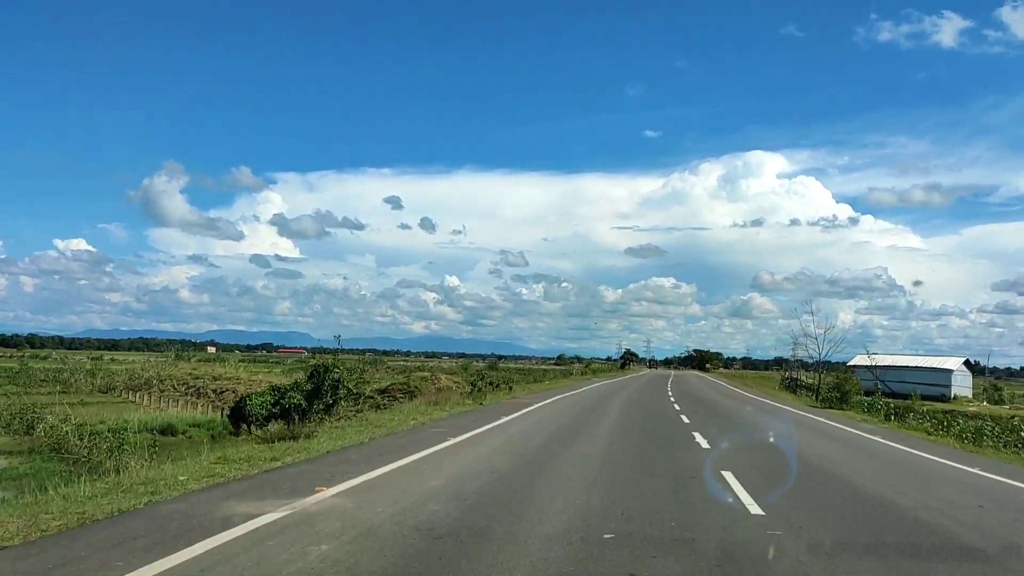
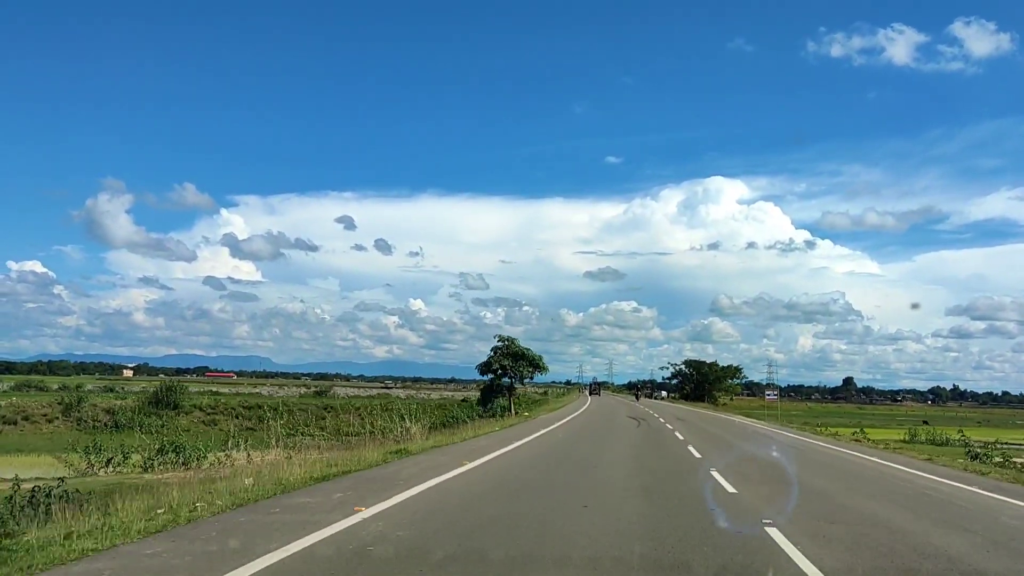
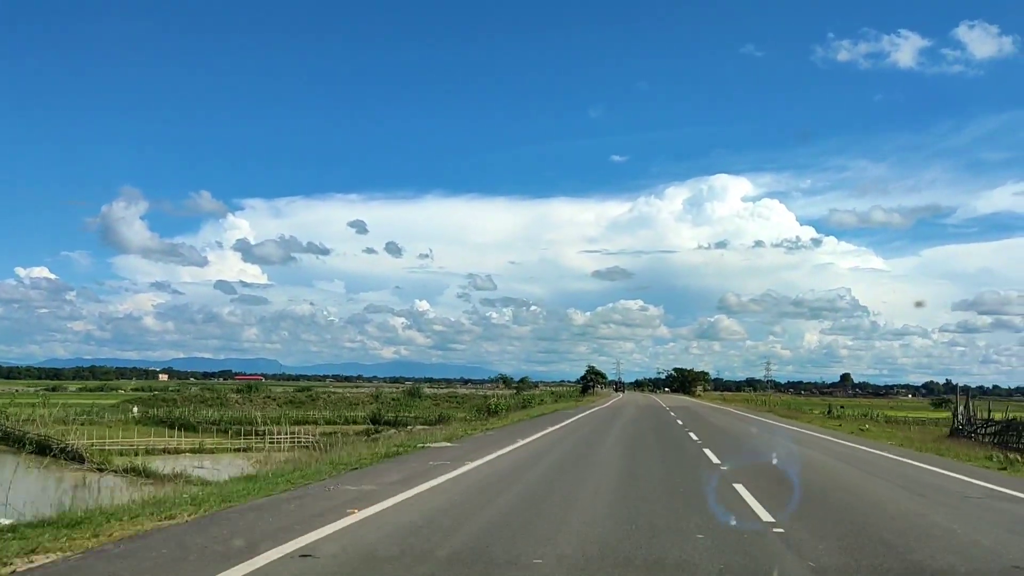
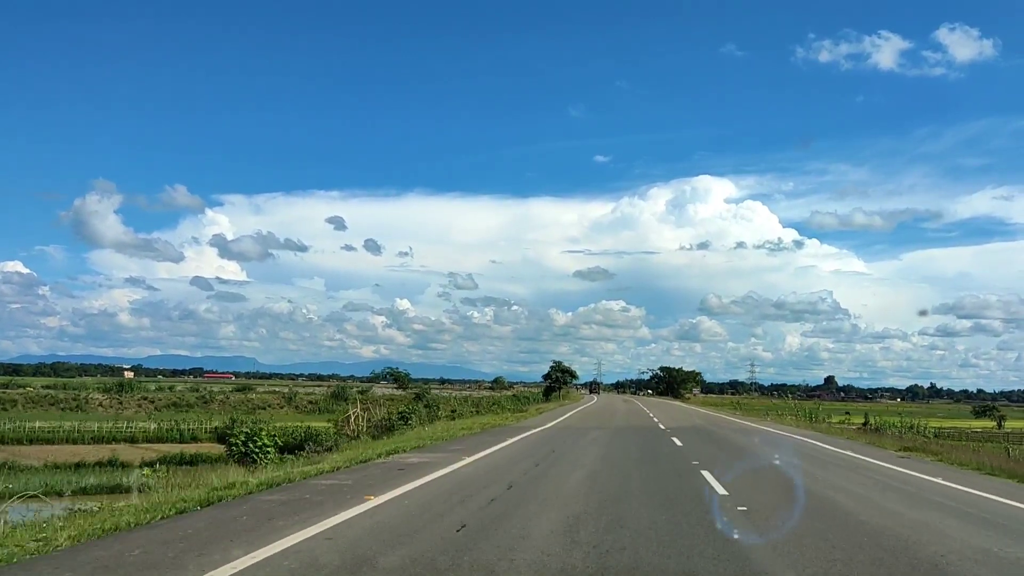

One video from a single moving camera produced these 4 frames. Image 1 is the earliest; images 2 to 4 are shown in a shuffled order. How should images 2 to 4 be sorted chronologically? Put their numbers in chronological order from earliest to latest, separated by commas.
3, 4, 2
